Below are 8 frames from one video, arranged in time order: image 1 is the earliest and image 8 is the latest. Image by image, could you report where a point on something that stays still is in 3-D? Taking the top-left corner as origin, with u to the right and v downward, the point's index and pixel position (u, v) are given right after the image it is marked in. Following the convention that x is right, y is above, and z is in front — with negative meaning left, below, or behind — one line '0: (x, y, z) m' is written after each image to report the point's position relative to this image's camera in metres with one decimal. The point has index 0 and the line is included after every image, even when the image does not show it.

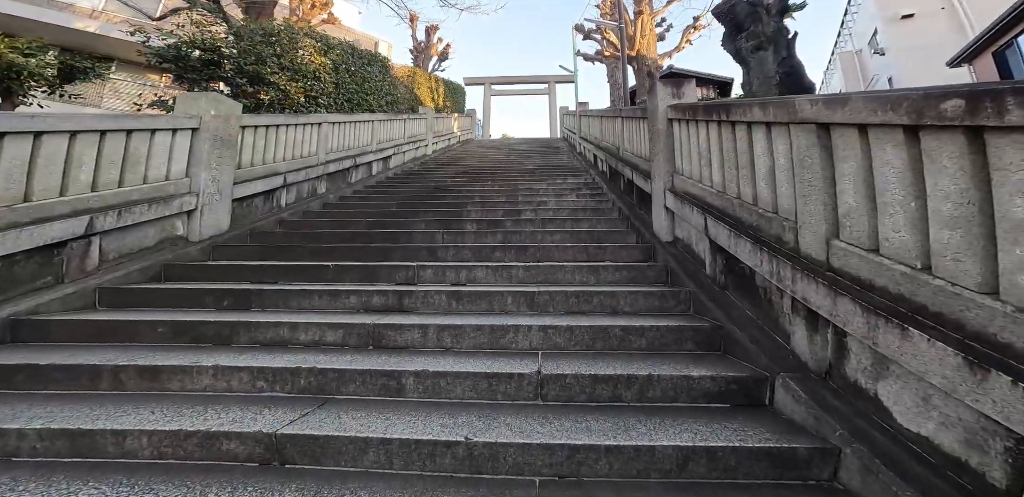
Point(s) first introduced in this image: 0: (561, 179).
0: (+0.9, +1.3, +9.6) m
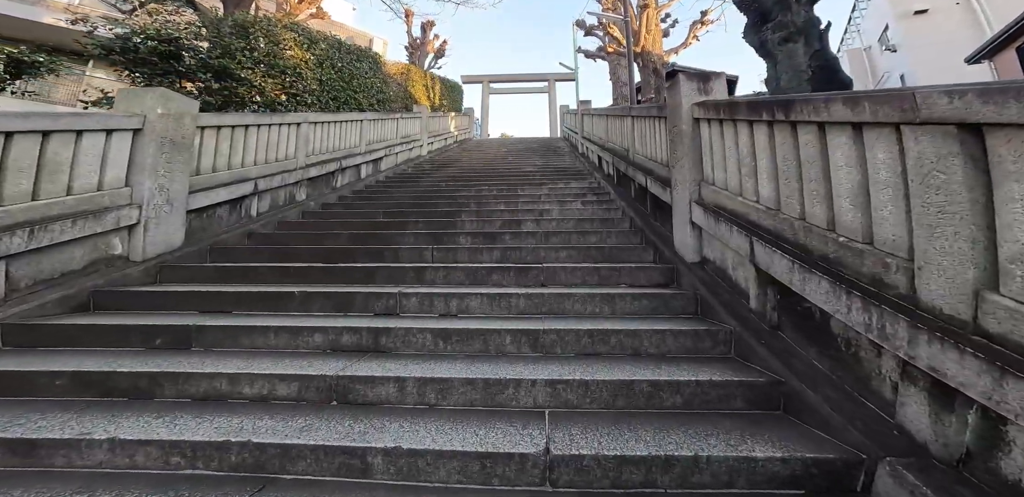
0: (+0.9, +1.2, +8.8) m
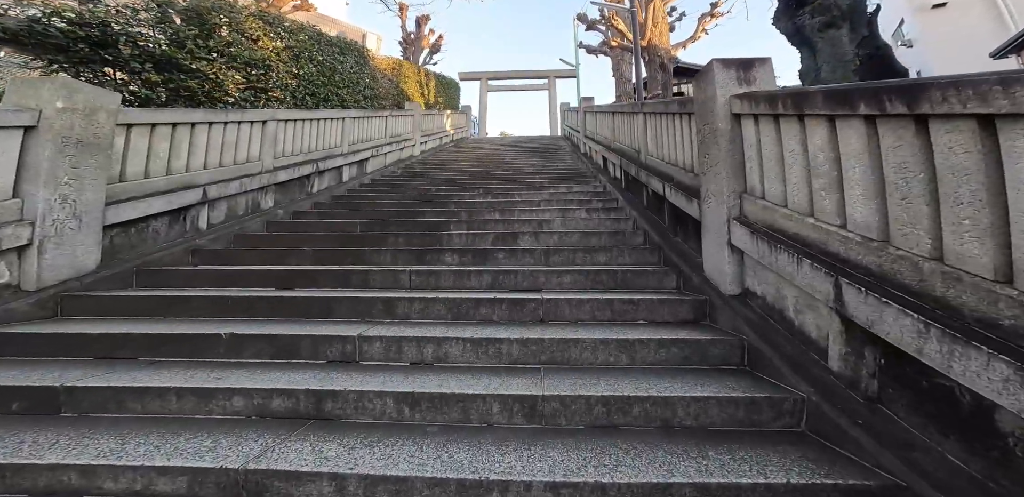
0: (+0.9, +1.0, +7.9) m
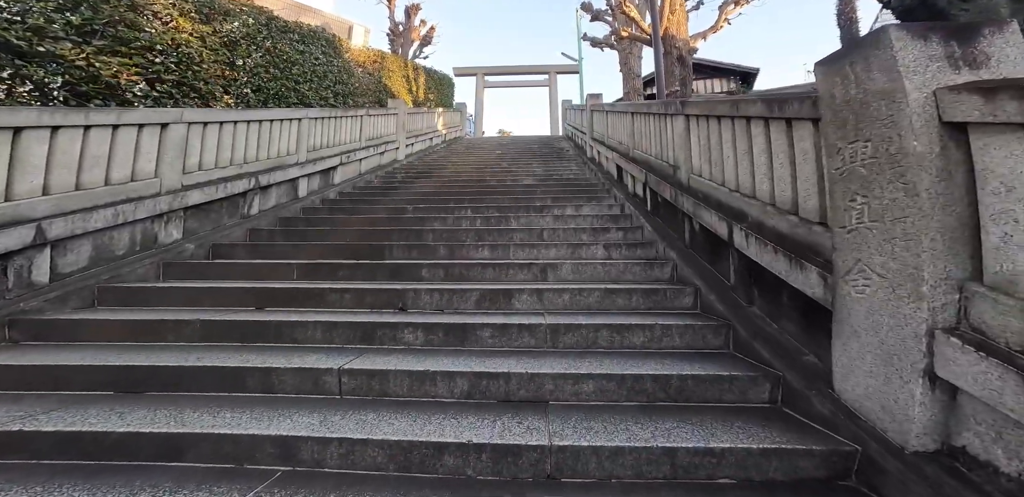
0: (+0.8, +0.5, +6.3) m
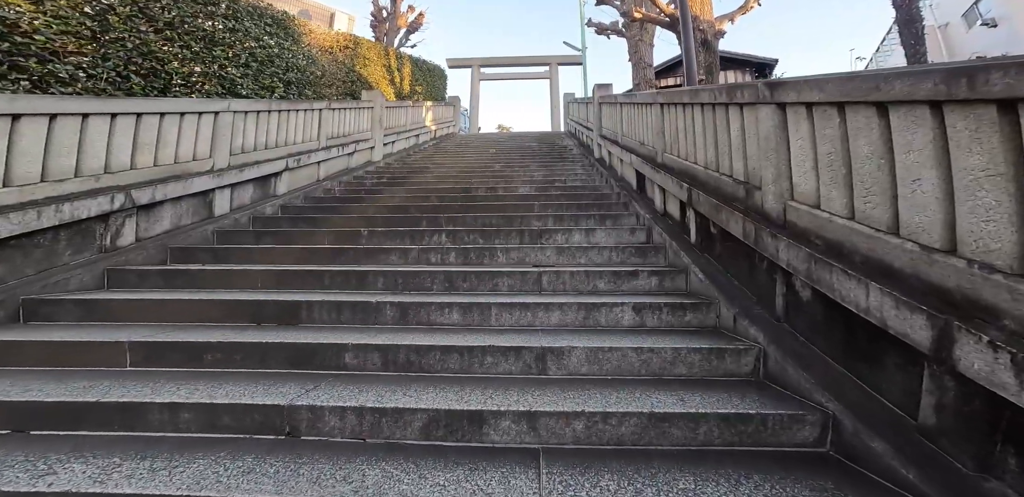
0: (+0.7, +0.1, +4.6) m
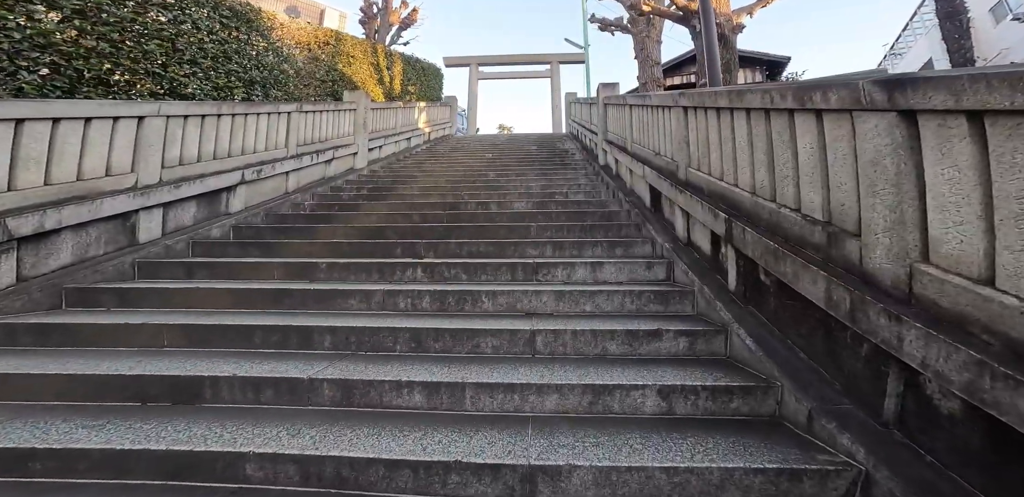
0: (+0.6, -0.1, +3.7) m
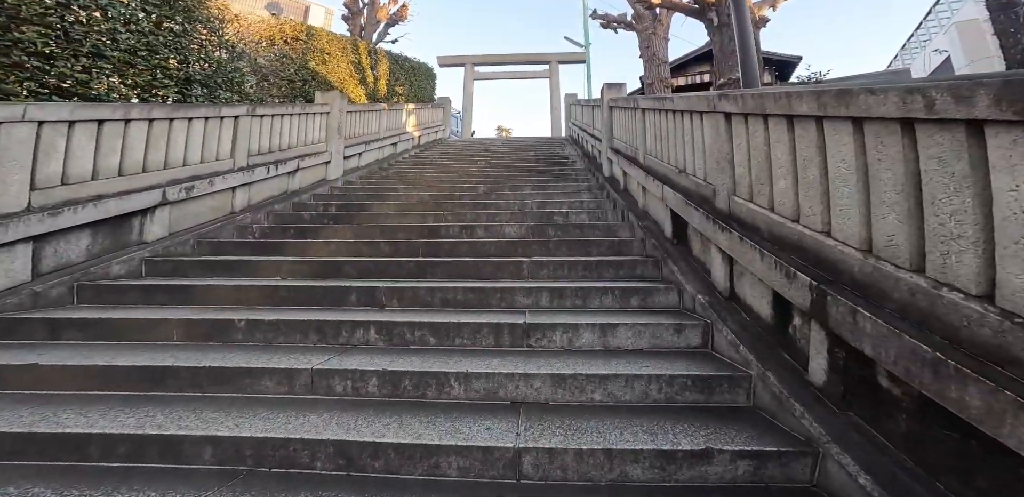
0: (+0.5, -0.4, +2.8) m
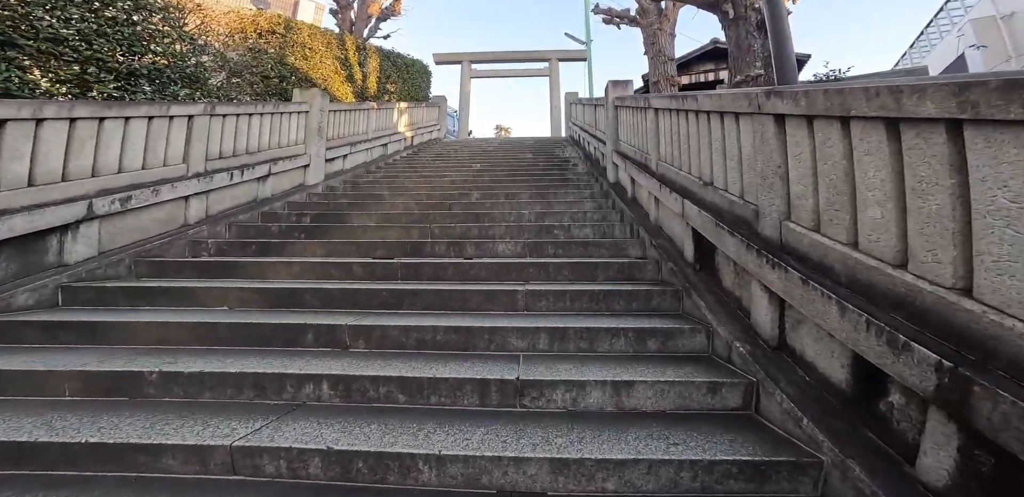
0: (+0.4, -0.6, +2.2) m
